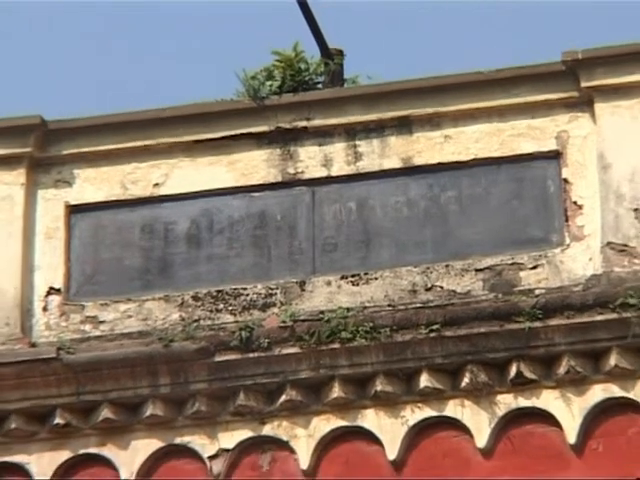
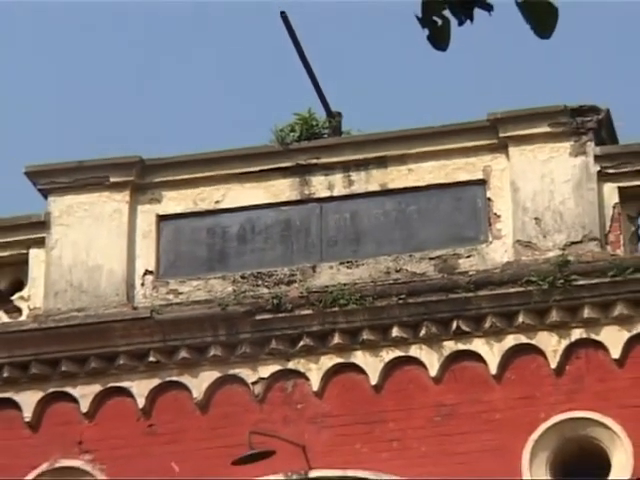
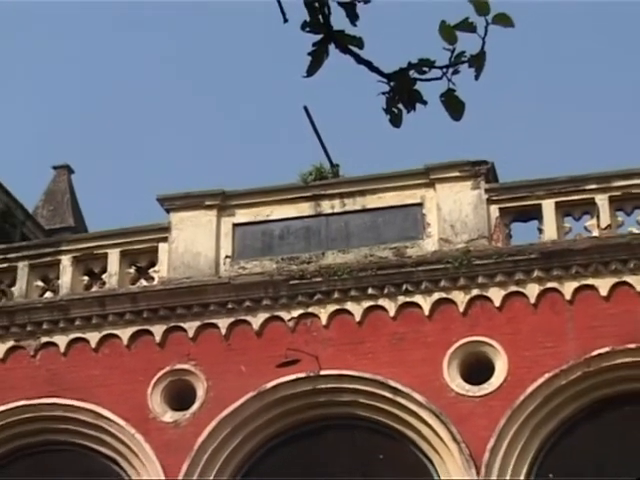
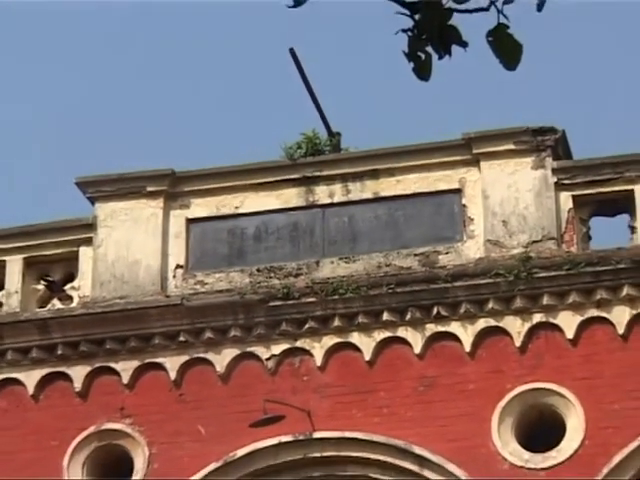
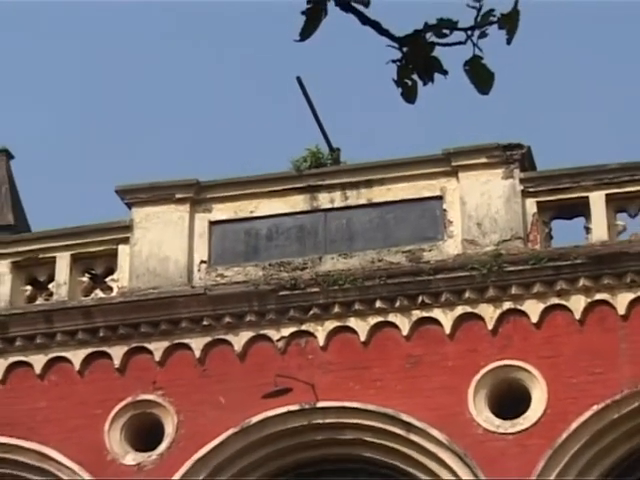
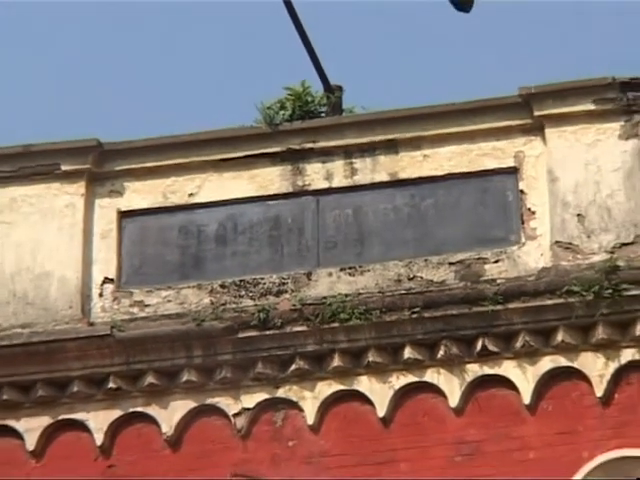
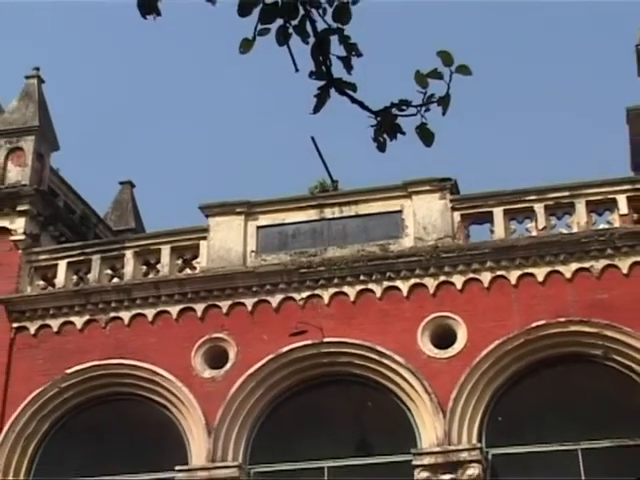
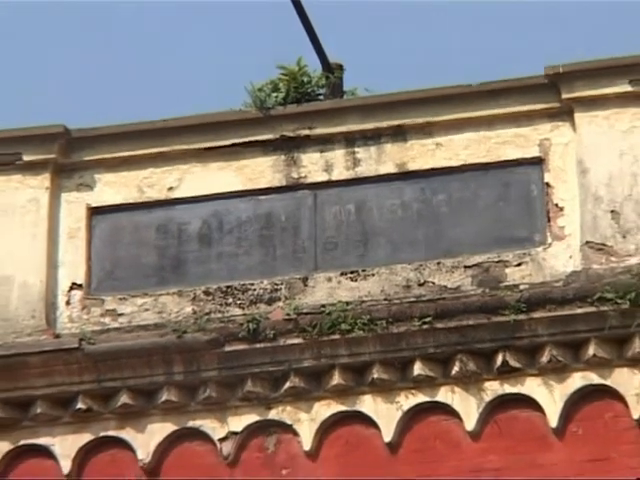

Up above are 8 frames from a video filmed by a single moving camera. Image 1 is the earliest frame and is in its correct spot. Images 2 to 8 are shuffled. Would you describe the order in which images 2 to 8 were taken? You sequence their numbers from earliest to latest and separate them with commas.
8, 6, 2, 4, 5, 3, 7
